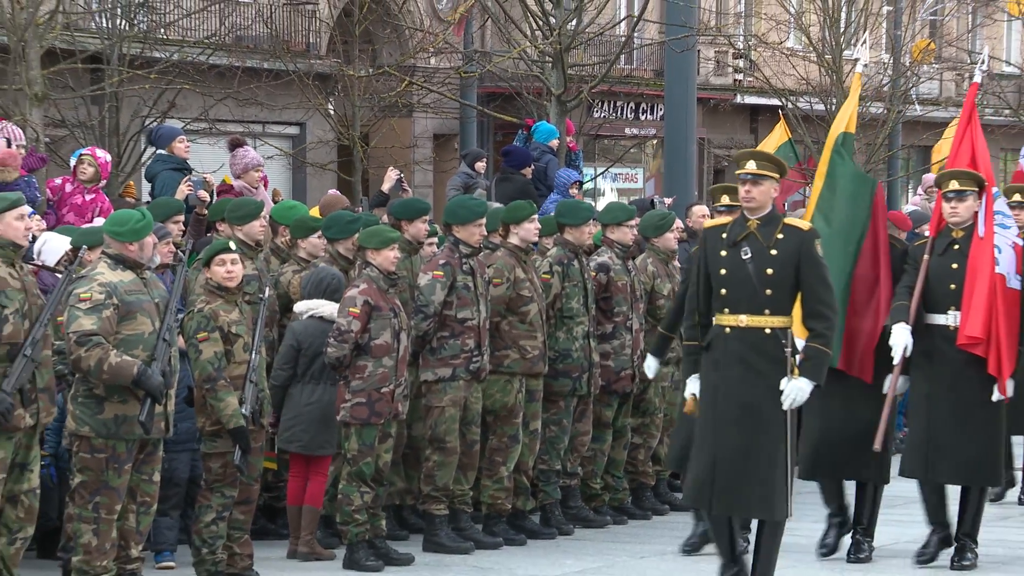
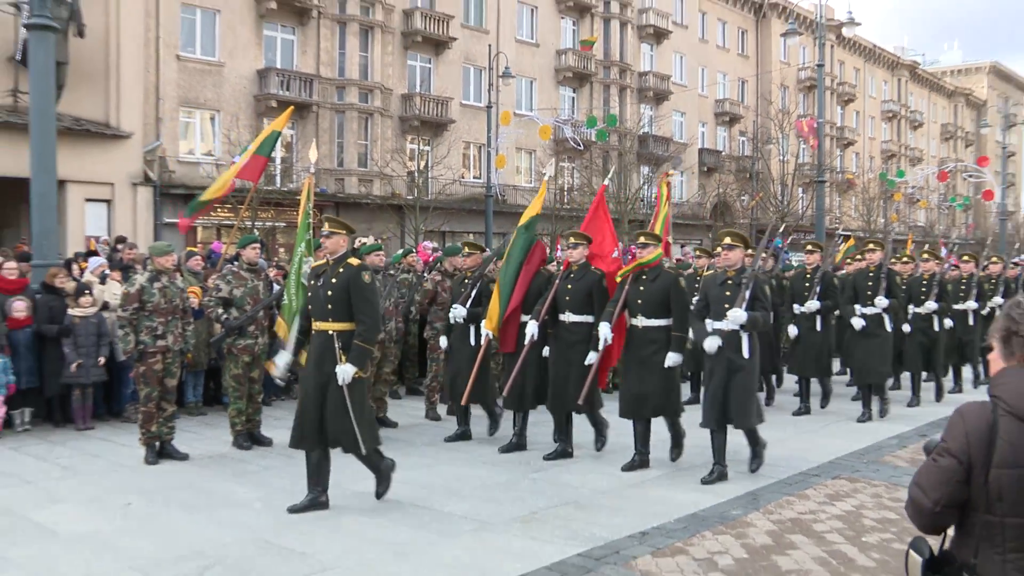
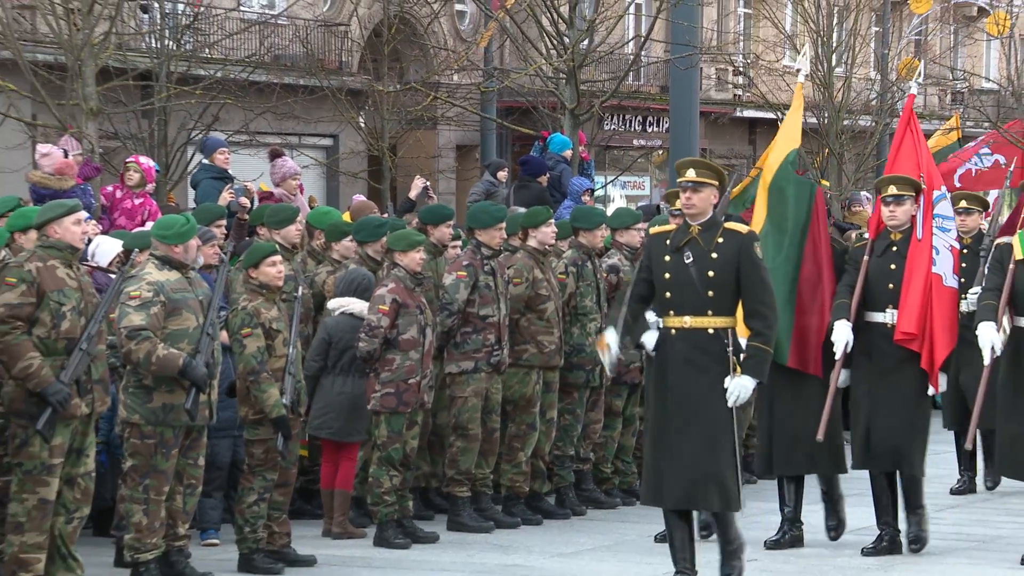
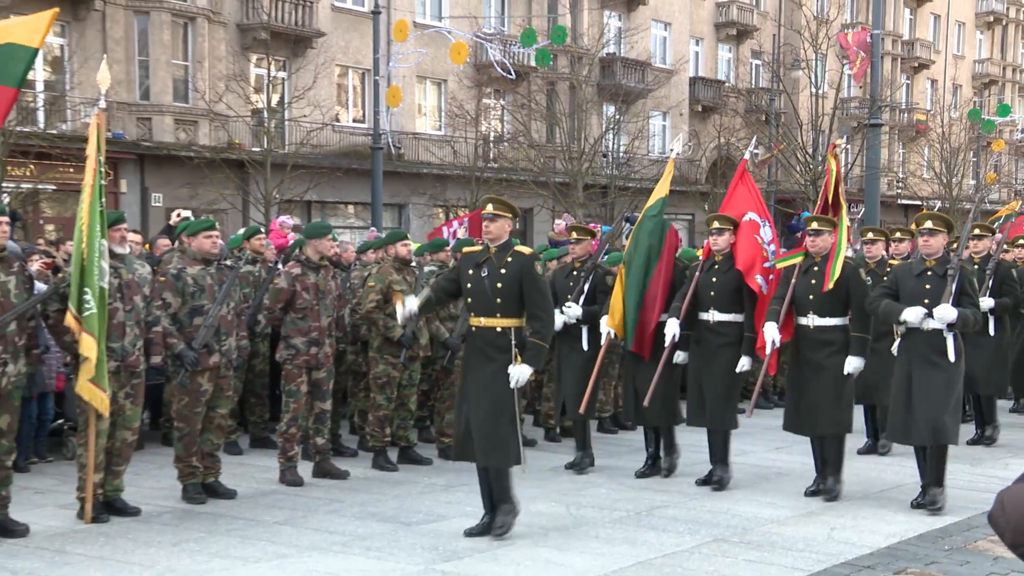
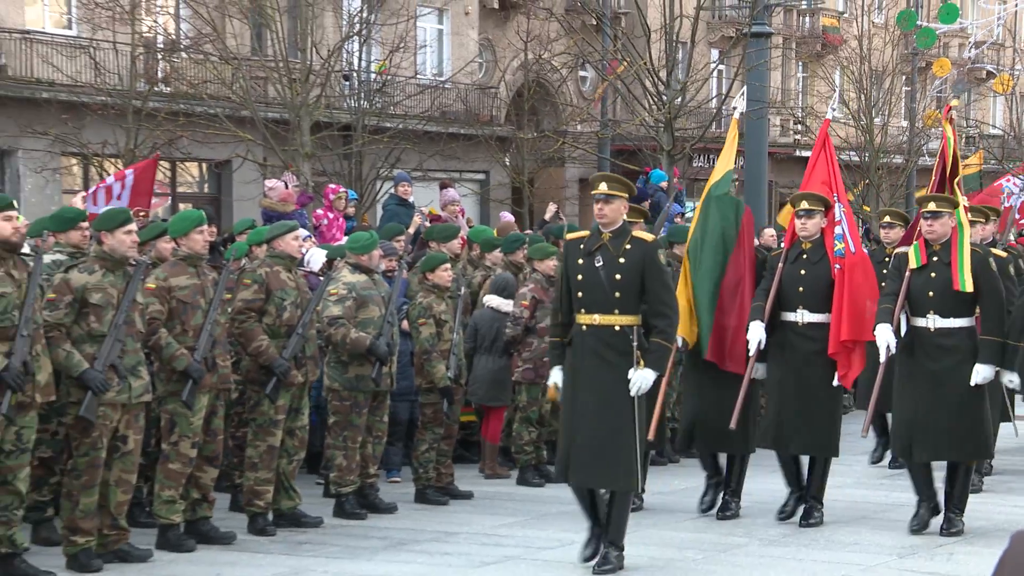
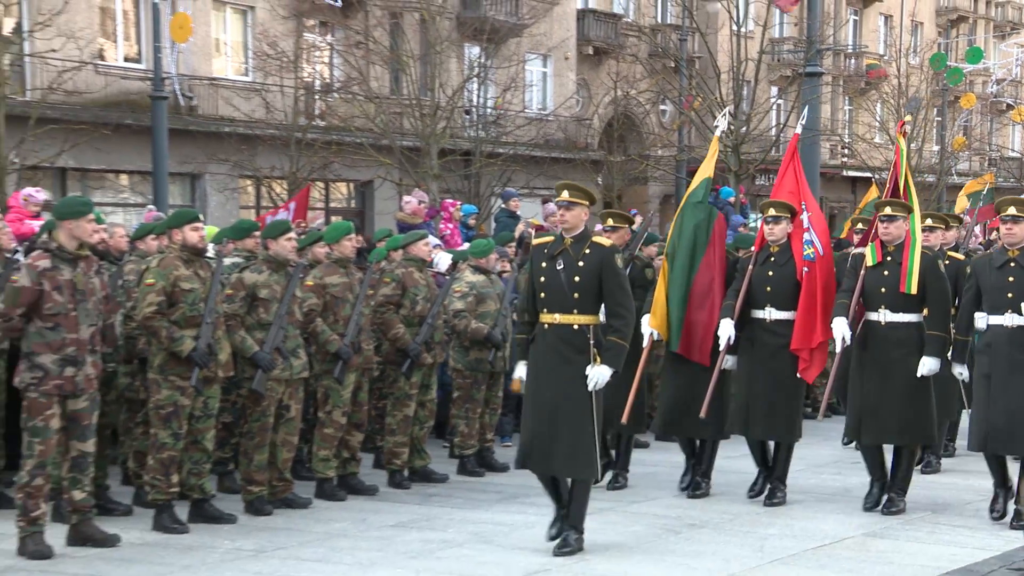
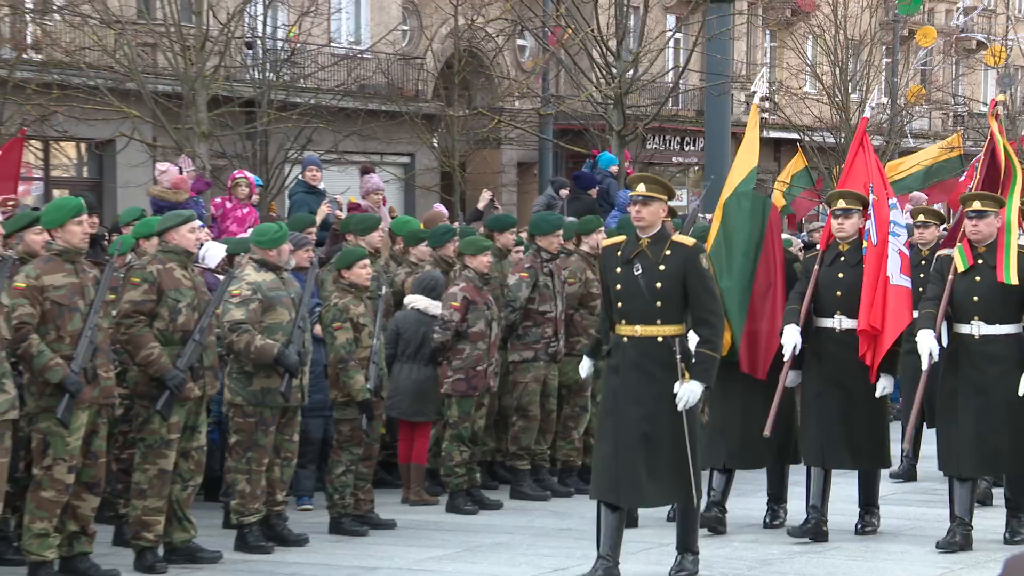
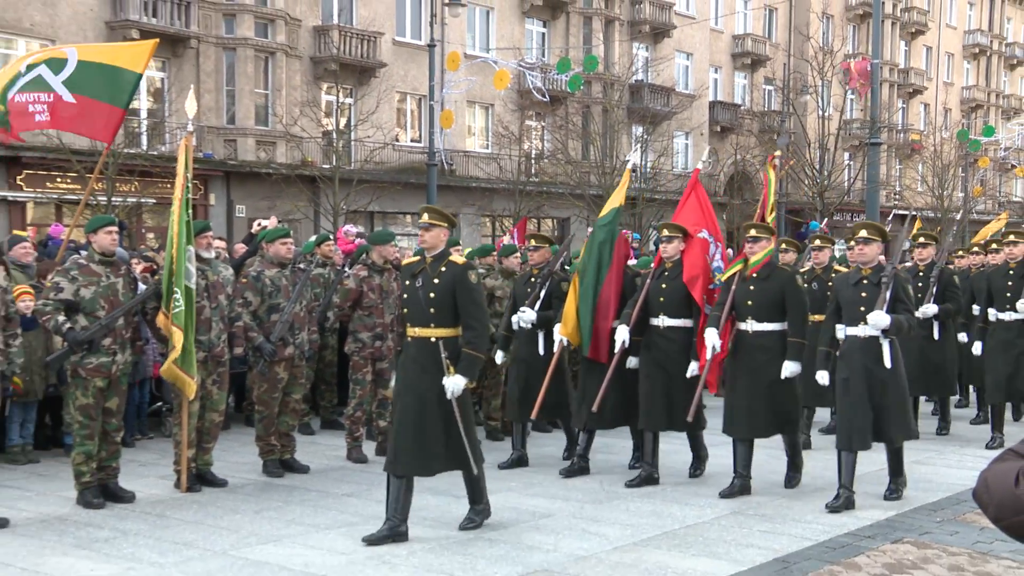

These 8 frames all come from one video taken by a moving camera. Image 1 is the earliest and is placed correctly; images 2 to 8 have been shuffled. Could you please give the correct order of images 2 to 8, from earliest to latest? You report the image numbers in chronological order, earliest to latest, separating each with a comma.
3, 7, 5, 6, 4, 8, 2
